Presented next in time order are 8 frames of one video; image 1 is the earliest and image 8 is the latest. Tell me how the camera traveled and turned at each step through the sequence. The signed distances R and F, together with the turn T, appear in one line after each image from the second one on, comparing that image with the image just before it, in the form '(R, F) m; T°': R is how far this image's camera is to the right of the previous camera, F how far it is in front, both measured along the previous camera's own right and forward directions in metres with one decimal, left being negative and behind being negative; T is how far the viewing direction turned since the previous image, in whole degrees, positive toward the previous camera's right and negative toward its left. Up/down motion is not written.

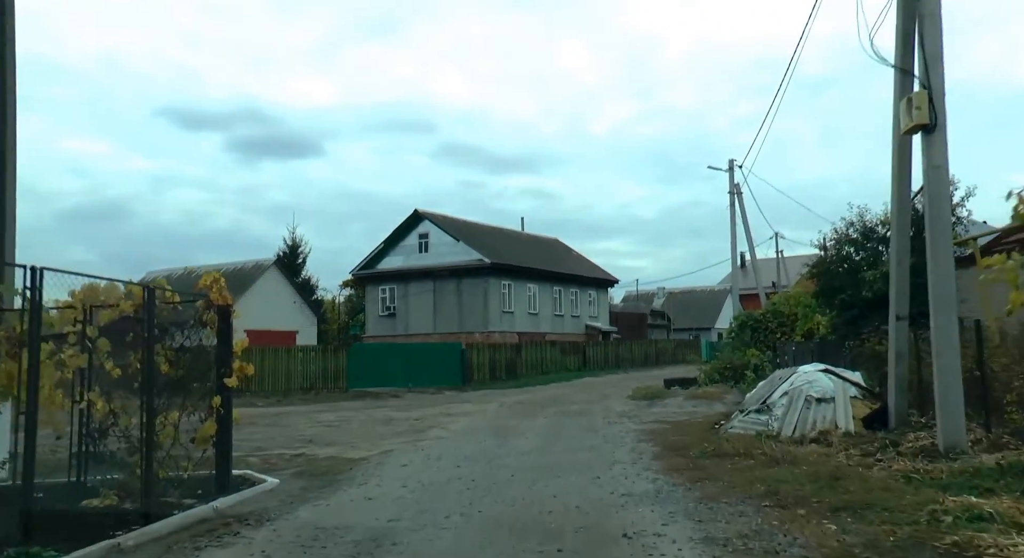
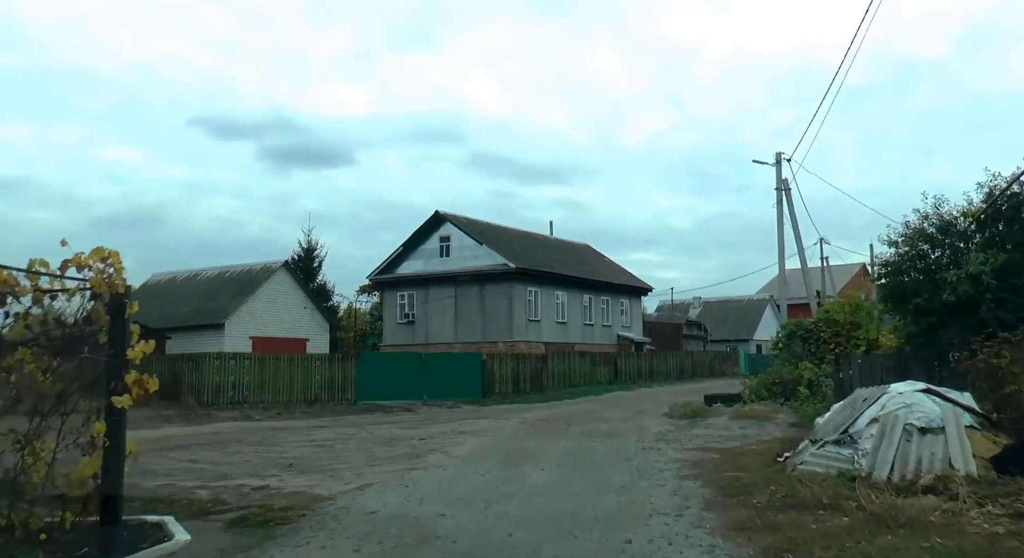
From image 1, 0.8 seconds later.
(+0.3, +2.7) m; -2°
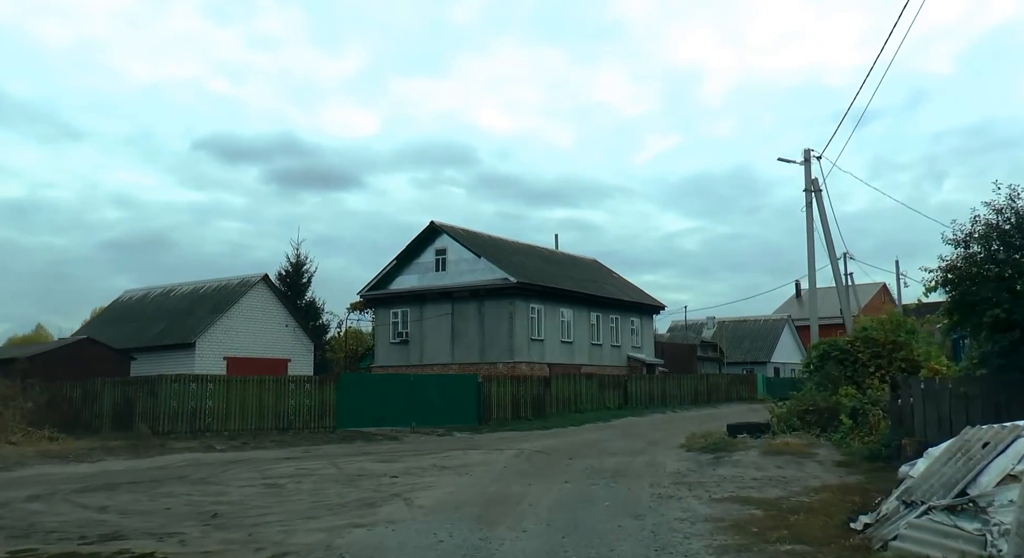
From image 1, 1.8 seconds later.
(+0.4, +3.0) m; -1°
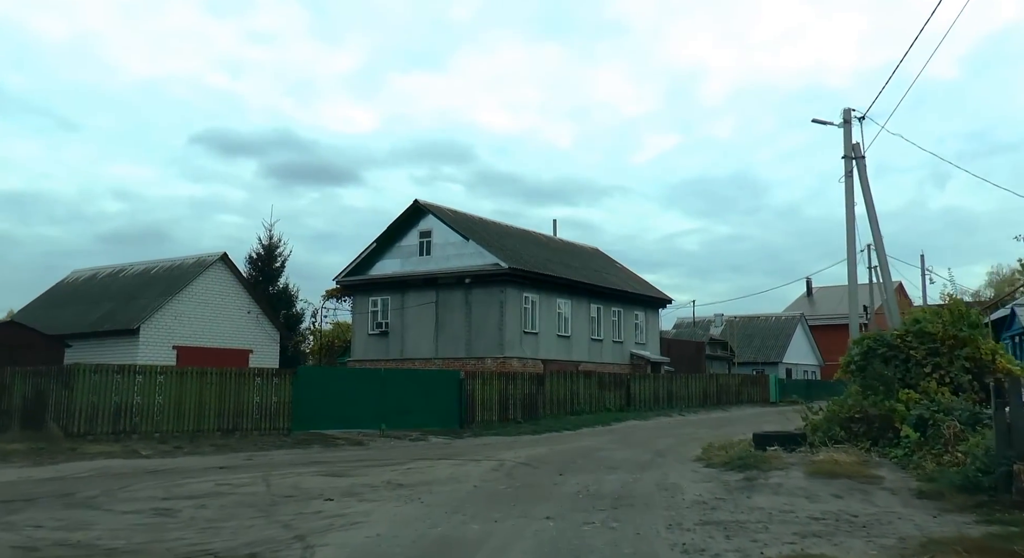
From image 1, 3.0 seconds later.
(+0.4, +3.7) m; 0°
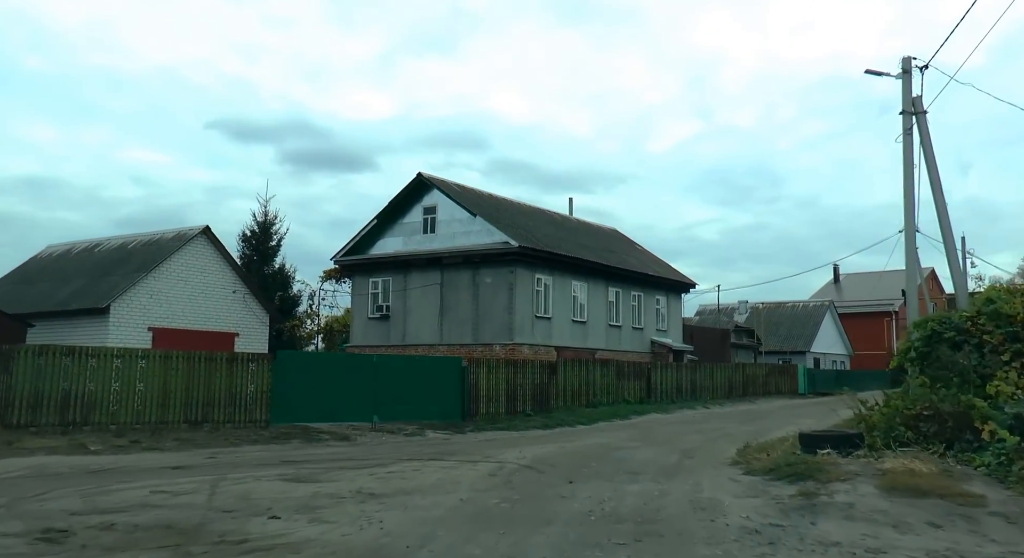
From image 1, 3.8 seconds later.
(+0.2, +2.7) m; -1°
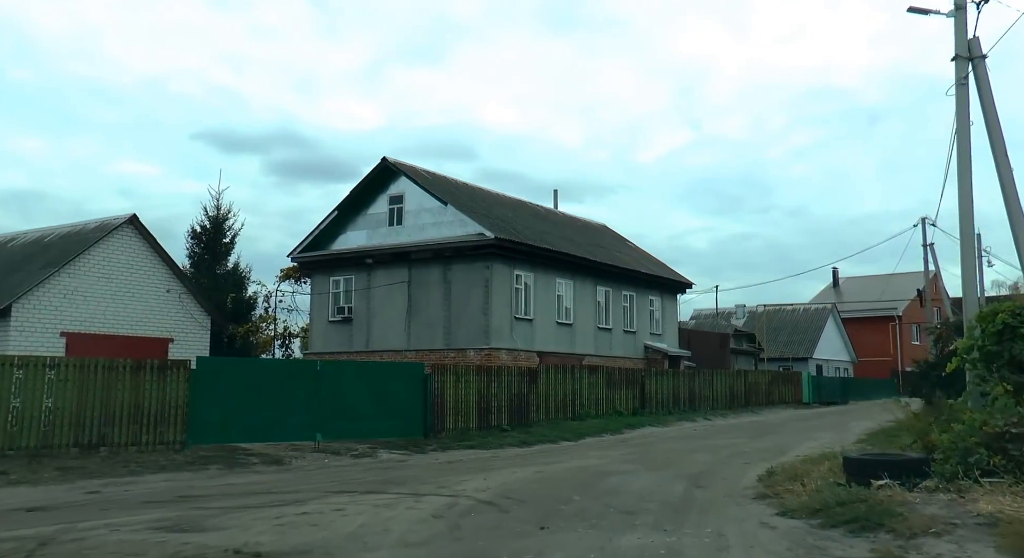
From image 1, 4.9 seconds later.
(+0.4, +3.4) m; +1°
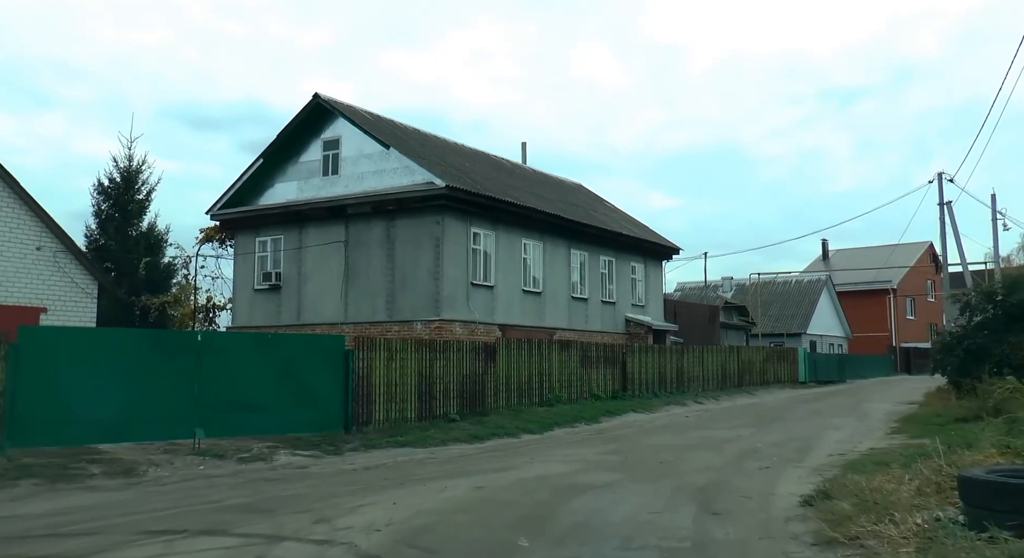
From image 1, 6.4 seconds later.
(+0.6, +4.4) m; +1°
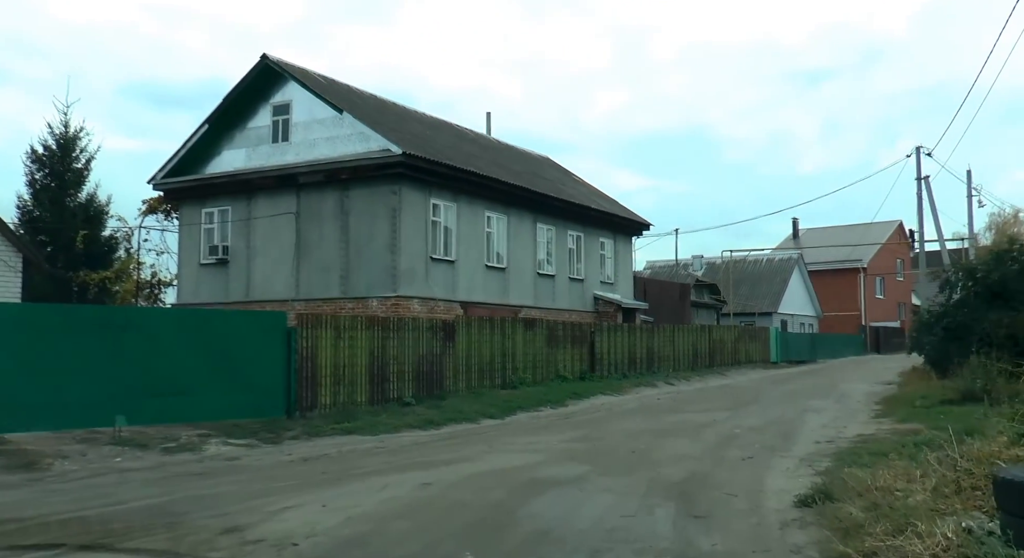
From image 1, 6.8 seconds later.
(+0.2, +1.3) m; +2°
